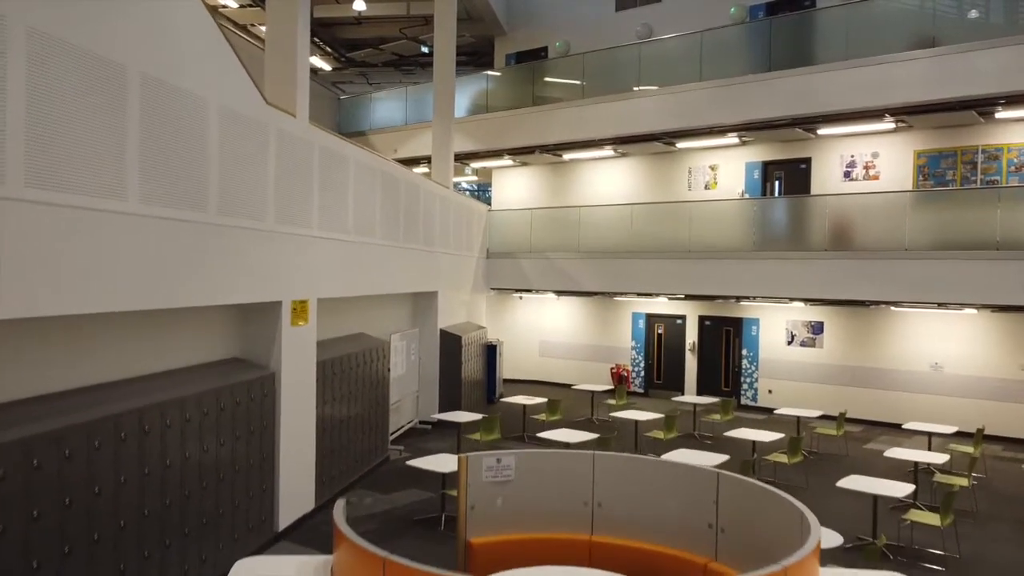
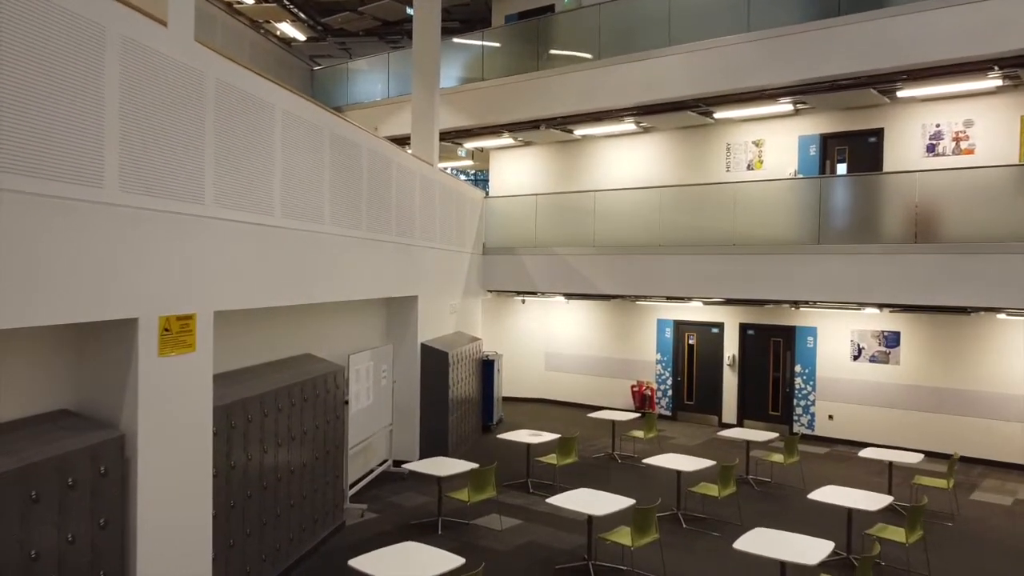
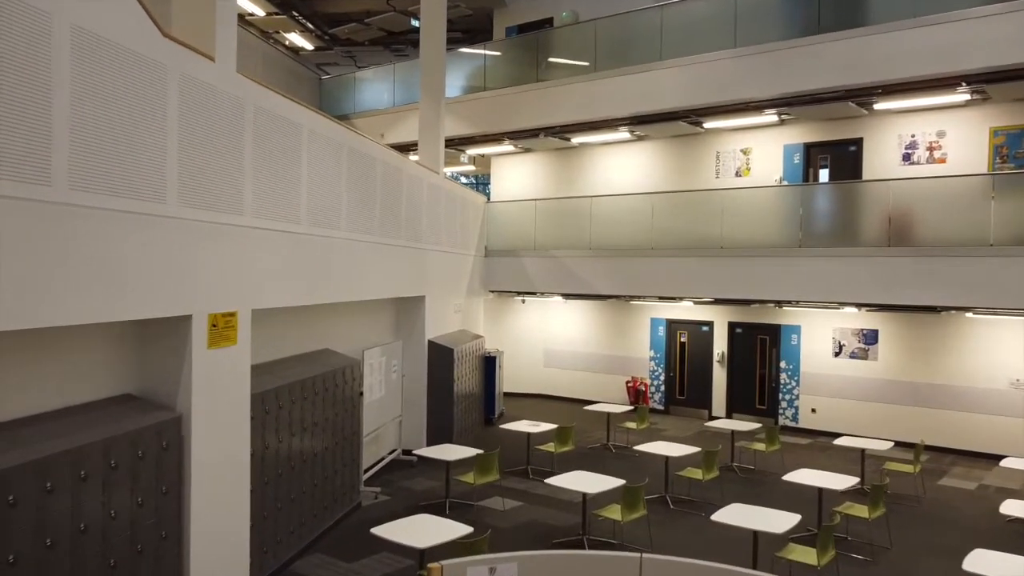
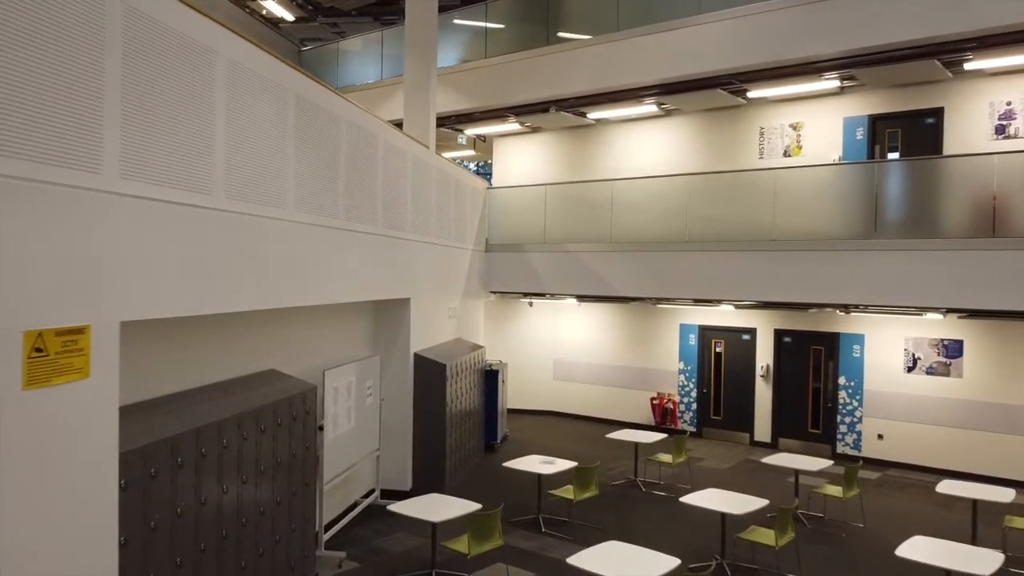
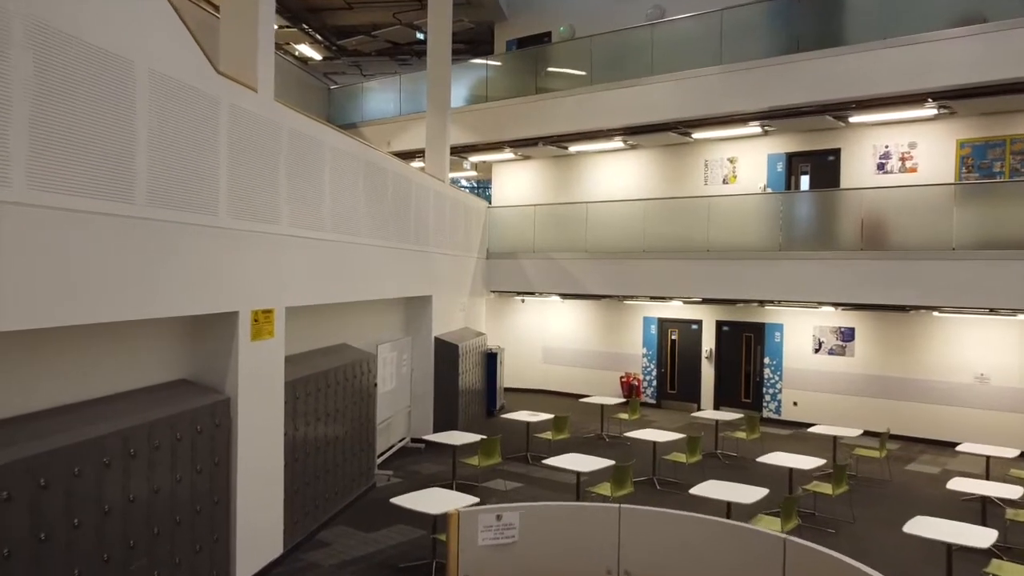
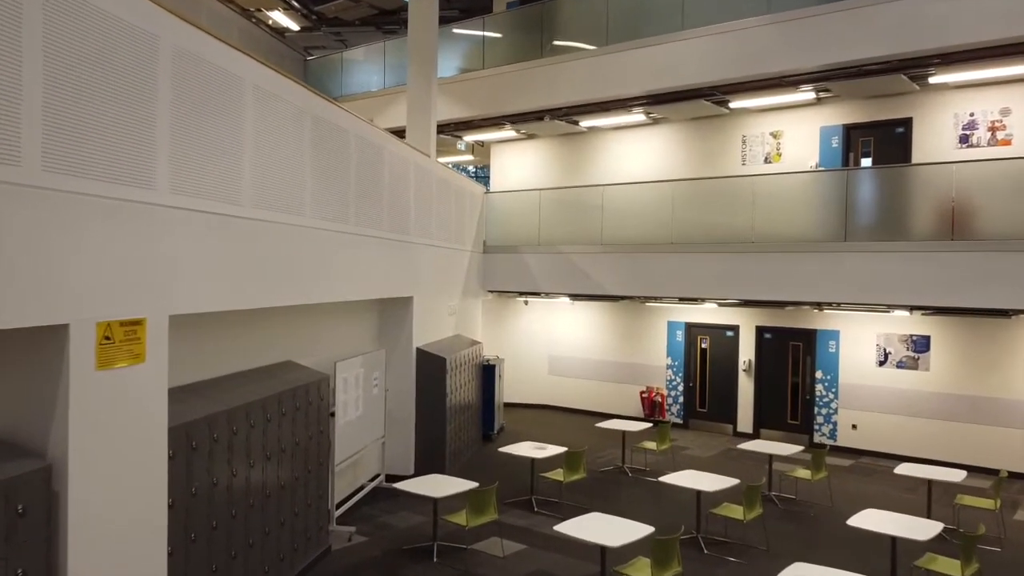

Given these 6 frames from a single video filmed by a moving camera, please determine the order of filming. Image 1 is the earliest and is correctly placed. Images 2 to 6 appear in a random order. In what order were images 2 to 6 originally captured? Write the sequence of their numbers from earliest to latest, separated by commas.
5, 3, 2, 6, 4
